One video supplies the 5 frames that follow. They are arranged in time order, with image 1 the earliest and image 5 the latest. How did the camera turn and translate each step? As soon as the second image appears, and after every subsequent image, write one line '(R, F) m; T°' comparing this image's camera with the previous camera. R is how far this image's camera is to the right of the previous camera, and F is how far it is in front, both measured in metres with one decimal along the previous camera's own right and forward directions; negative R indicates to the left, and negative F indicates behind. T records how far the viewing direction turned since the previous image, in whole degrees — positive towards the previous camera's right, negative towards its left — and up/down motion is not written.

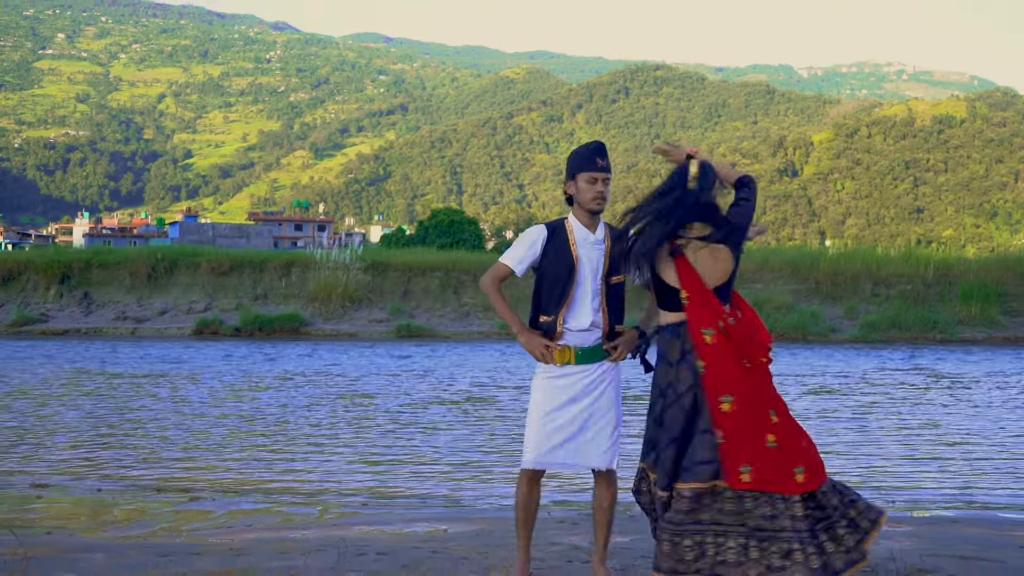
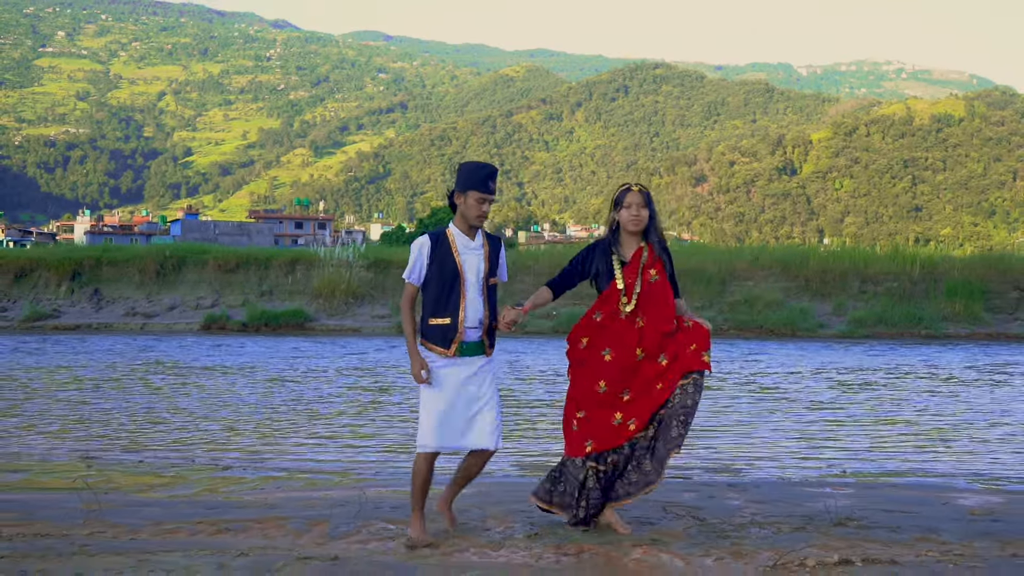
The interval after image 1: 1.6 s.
(0.0, -0.8) m; 0°
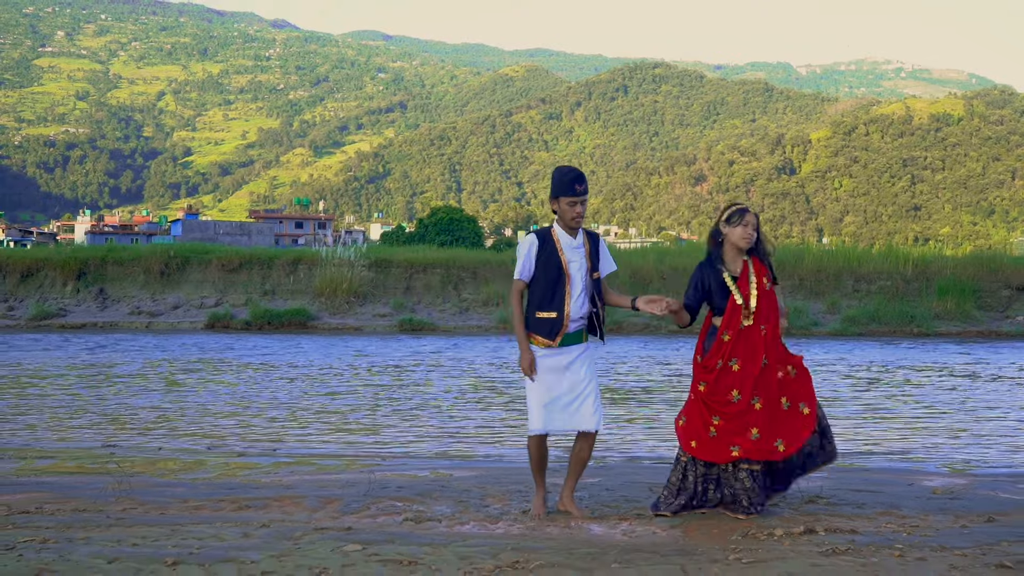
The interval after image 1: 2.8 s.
(0.0, -0.5) m; 0°
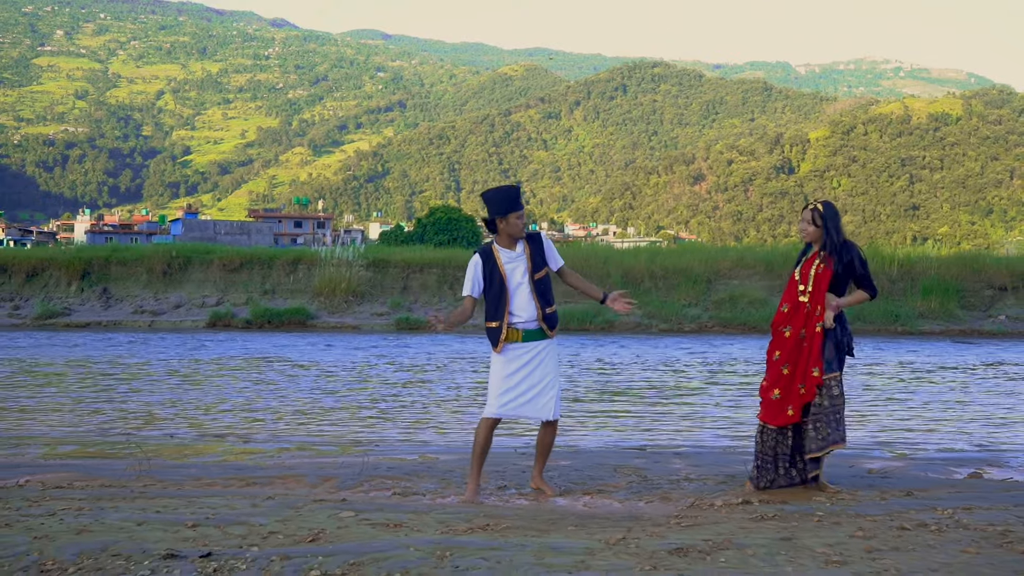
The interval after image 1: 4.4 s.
(+0.1, -0.7) m; 0°
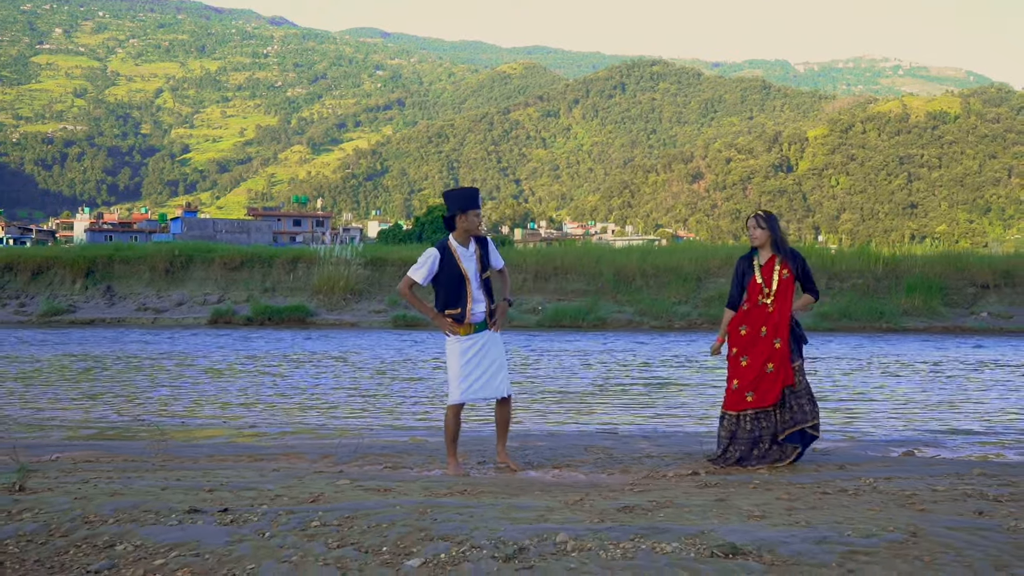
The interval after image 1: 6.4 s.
(+0.1, -0.7) m; 0°
